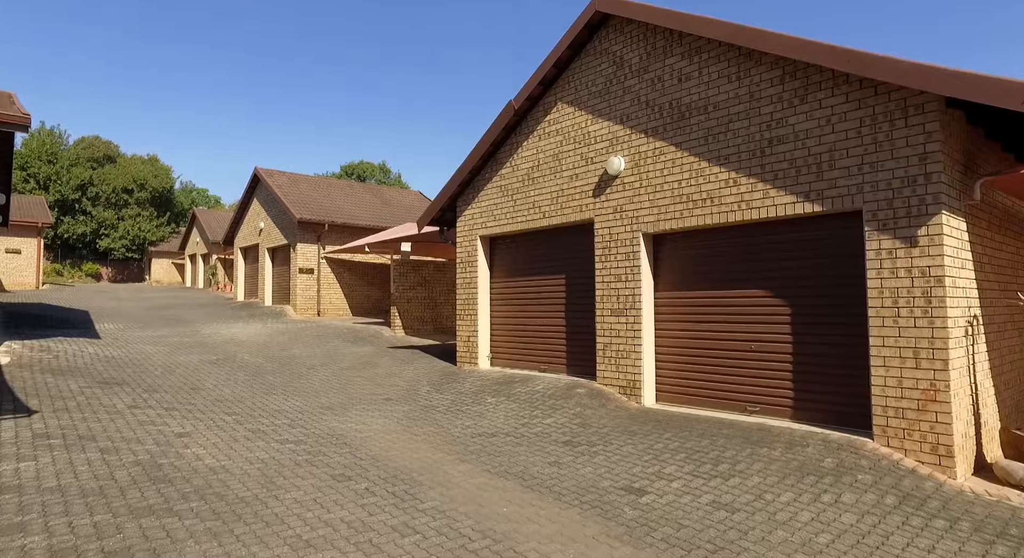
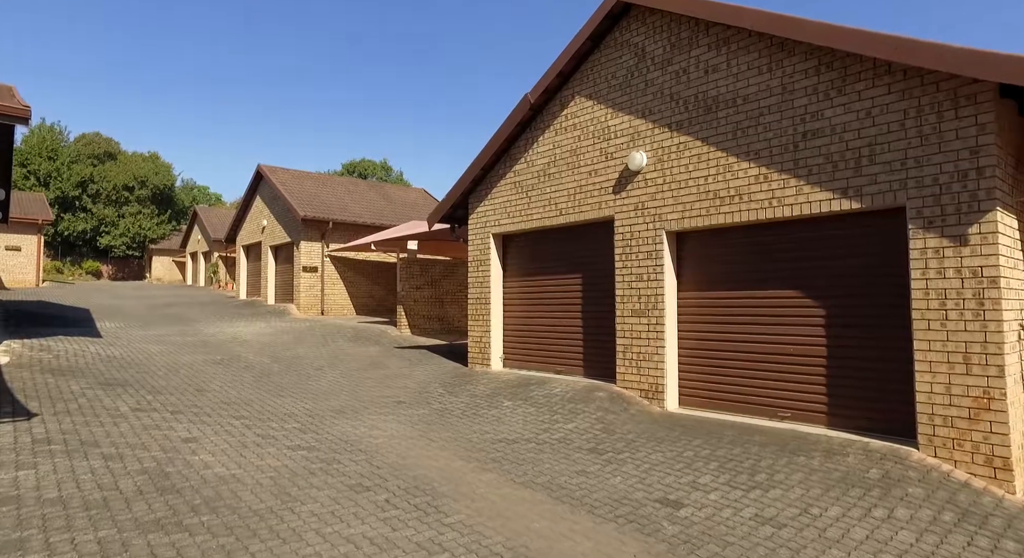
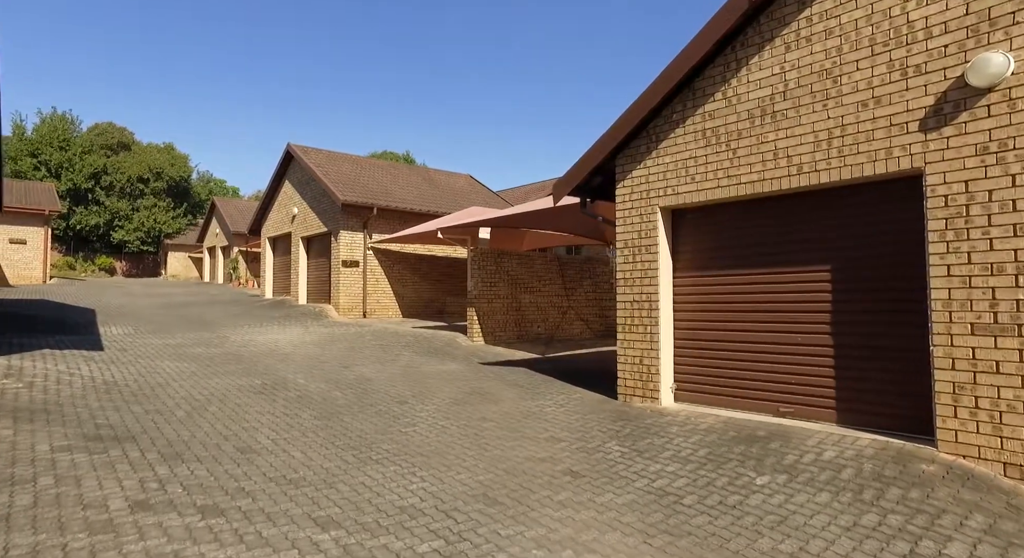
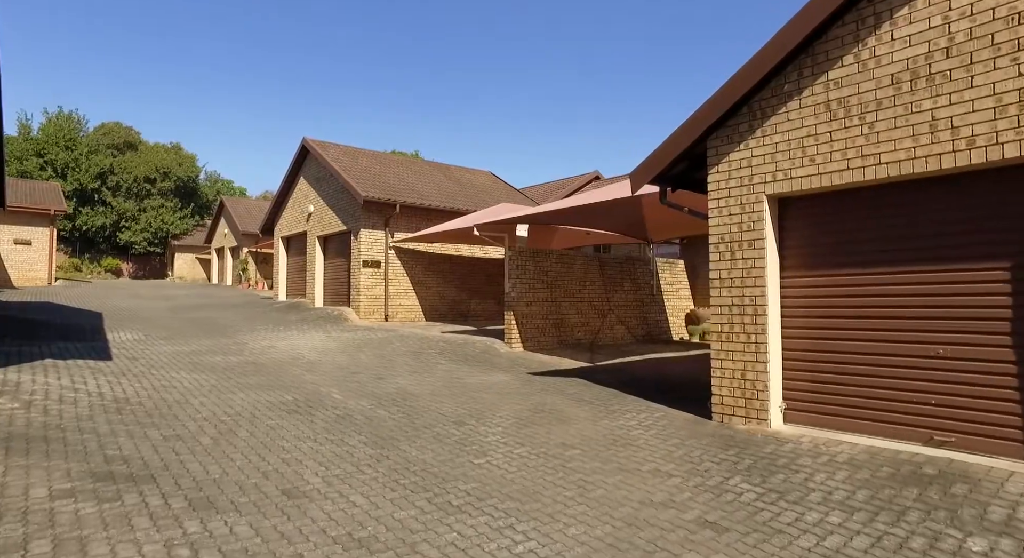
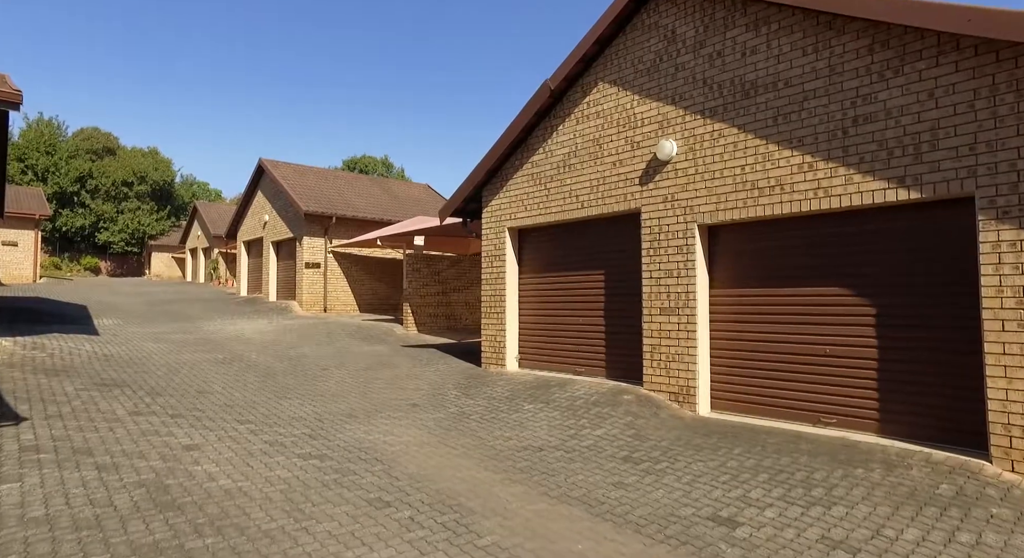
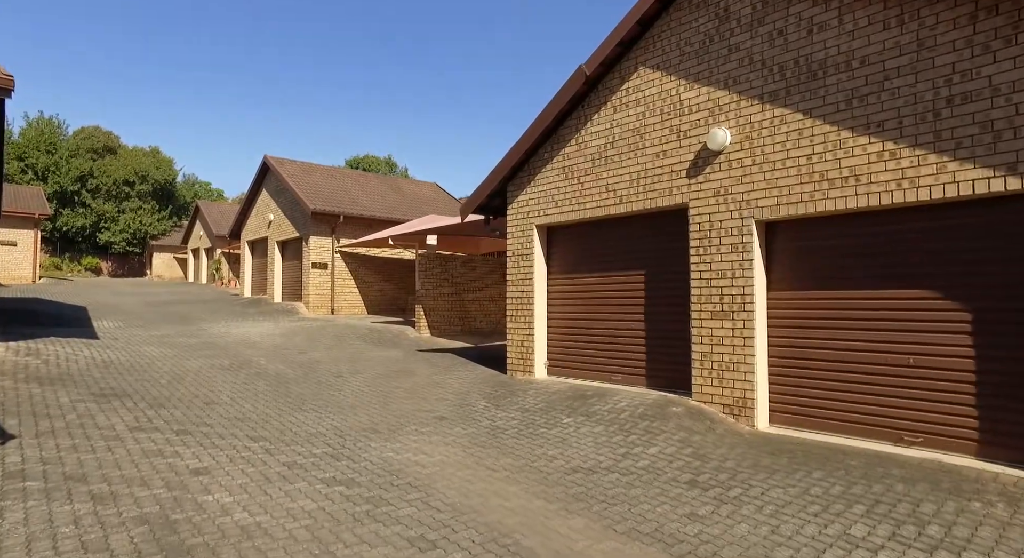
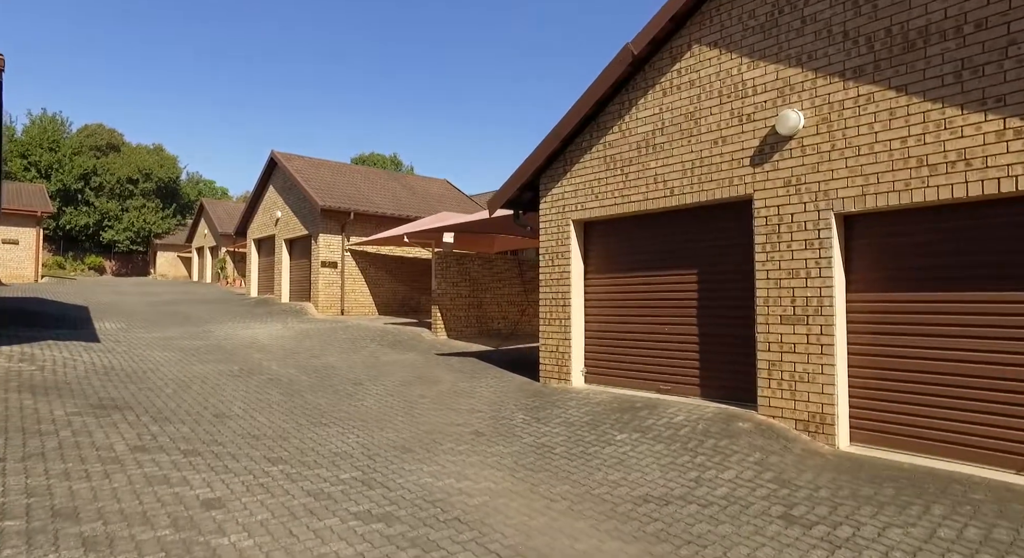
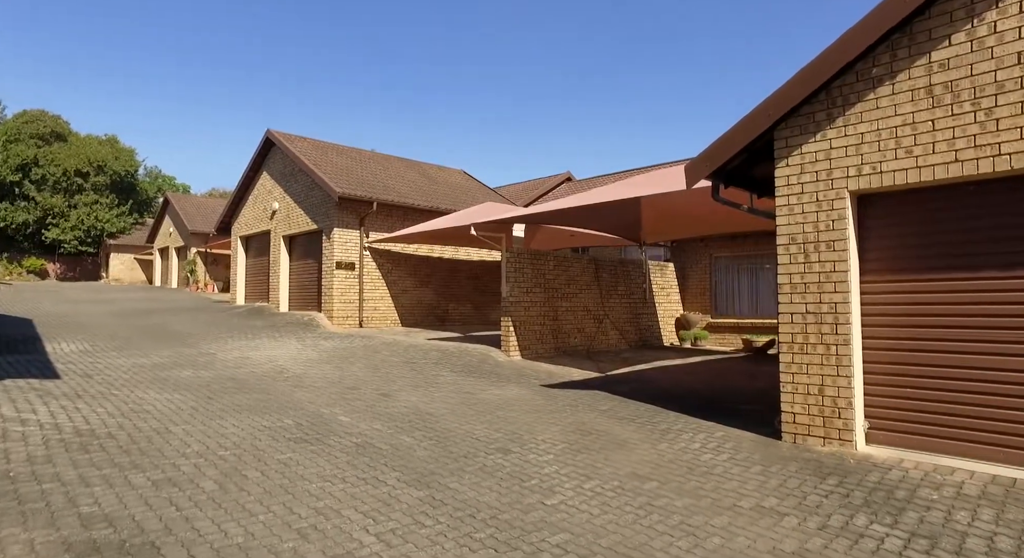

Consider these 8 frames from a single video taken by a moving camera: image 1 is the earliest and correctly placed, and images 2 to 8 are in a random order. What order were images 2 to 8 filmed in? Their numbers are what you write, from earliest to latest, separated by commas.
2, 5, 6, 7, 3, 4, 8
